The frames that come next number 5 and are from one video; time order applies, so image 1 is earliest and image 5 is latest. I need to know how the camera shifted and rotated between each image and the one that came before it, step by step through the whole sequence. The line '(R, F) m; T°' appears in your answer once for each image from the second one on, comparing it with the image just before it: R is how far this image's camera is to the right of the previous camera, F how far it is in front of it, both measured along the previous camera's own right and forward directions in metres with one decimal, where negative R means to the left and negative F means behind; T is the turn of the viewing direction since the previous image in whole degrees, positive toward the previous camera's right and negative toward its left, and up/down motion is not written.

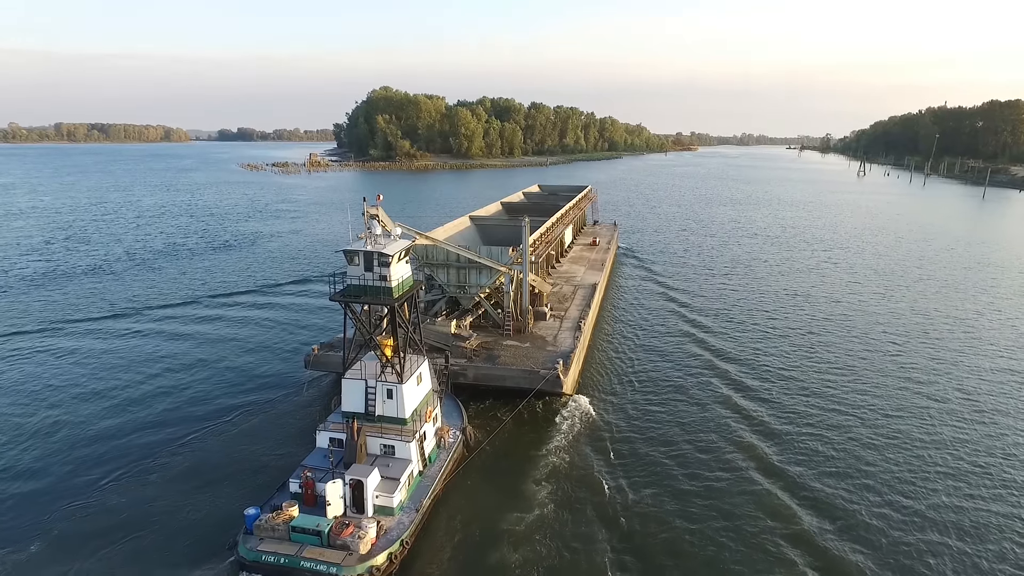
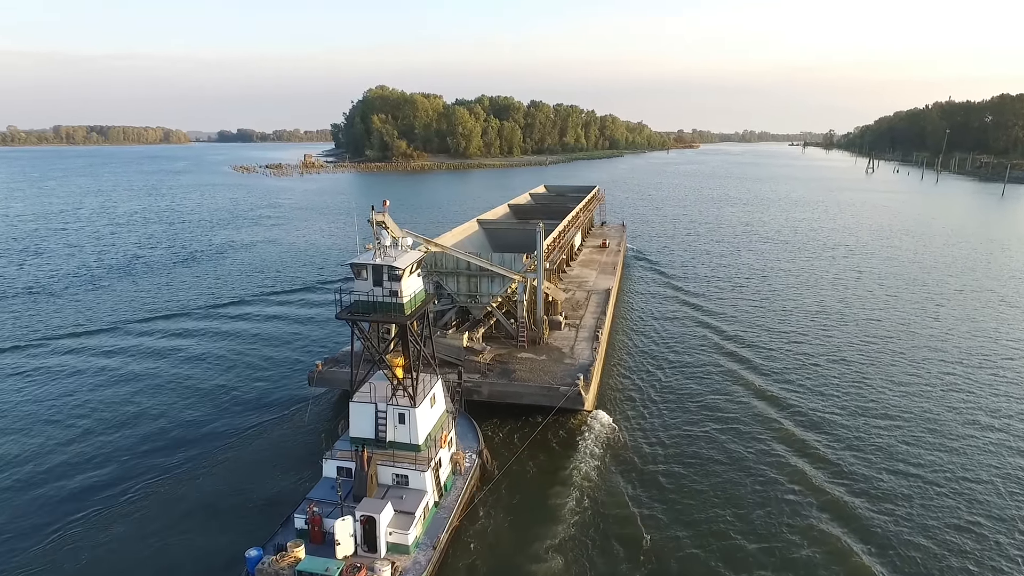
(-0.5, +1.2) m; 0°
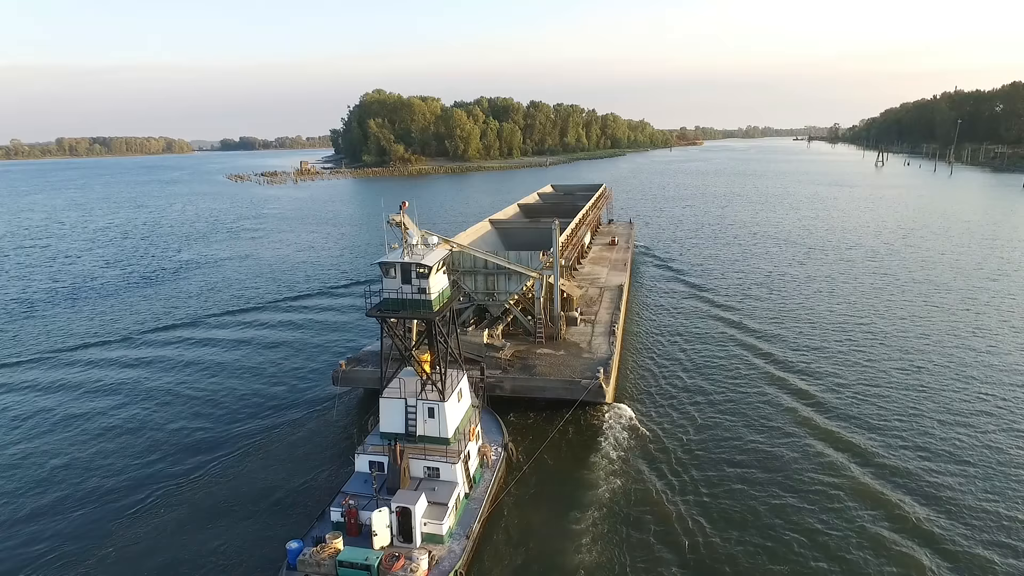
(-0.5, -0.3) m; 0°
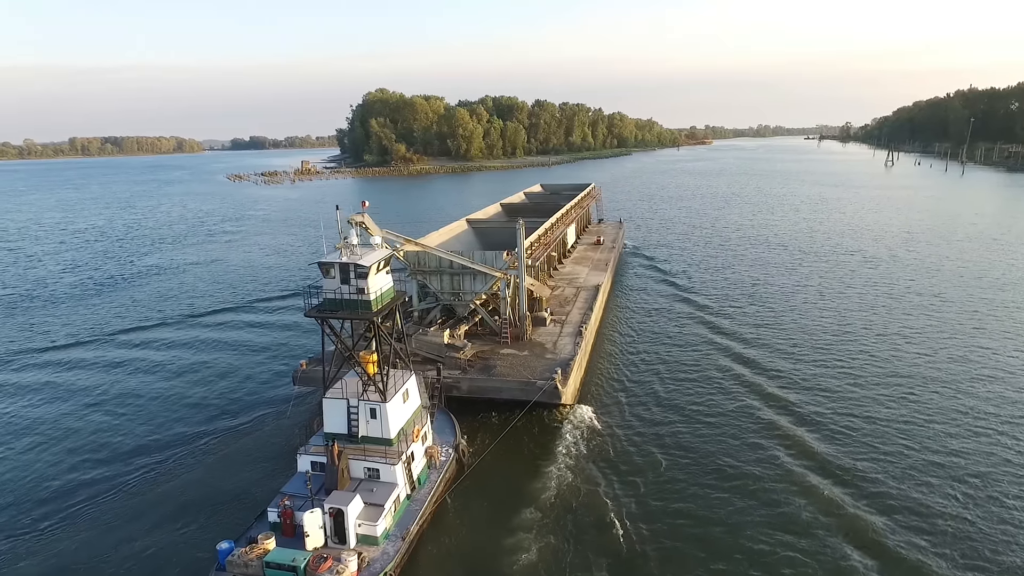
(+1.7, +0.1) m; -1°
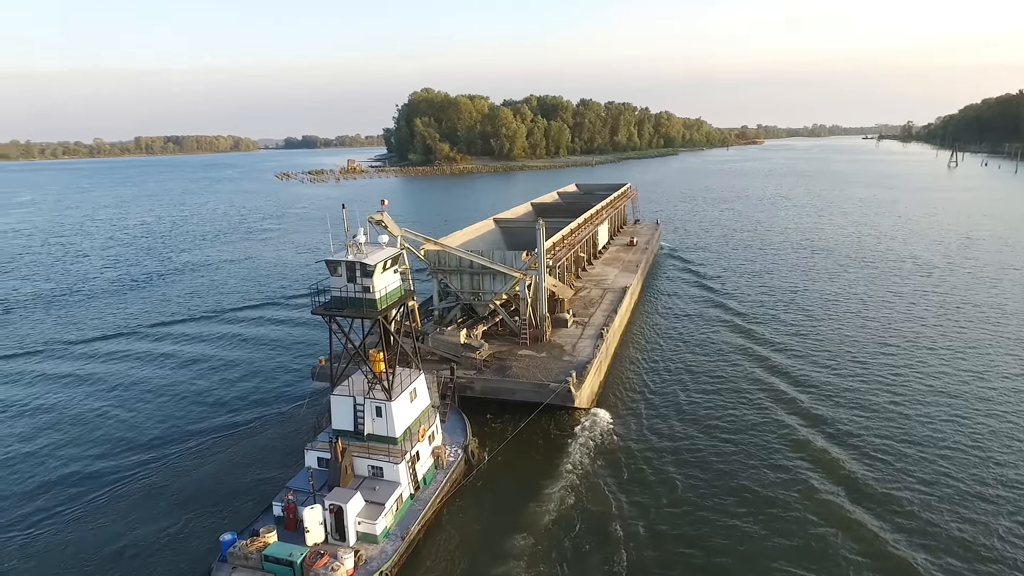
(+0.9, +0.3) m; -4°
